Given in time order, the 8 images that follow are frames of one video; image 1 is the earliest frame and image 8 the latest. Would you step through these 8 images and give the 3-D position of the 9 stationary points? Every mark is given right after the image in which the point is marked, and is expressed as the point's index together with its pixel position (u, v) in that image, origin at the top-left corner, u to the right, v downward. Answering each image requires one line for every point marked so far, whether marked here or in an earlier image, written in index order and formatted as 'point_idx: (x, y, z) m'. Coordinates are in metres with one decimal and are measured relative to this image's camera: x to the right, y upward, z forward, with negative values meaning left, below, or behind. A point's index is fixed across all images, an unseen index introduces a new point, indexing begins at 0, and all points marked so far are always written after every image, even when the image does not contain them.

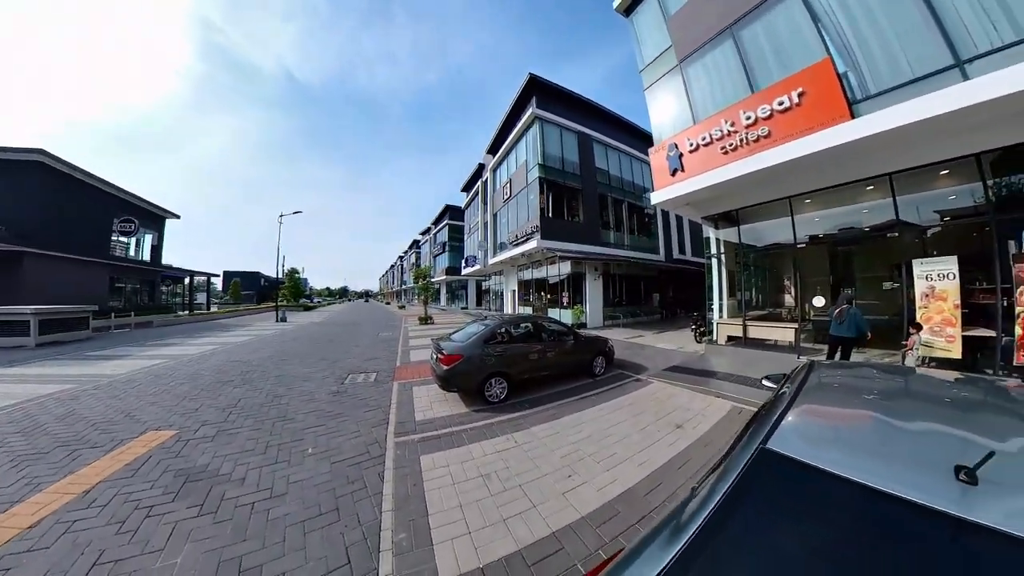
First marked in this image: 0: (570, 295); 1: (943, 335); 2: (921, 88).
0: (+2.2, -0.3, +14.5) m
1: (+7.0, -0.7, +5.5) m
2: (+5.9, +2.7, +4.8) m
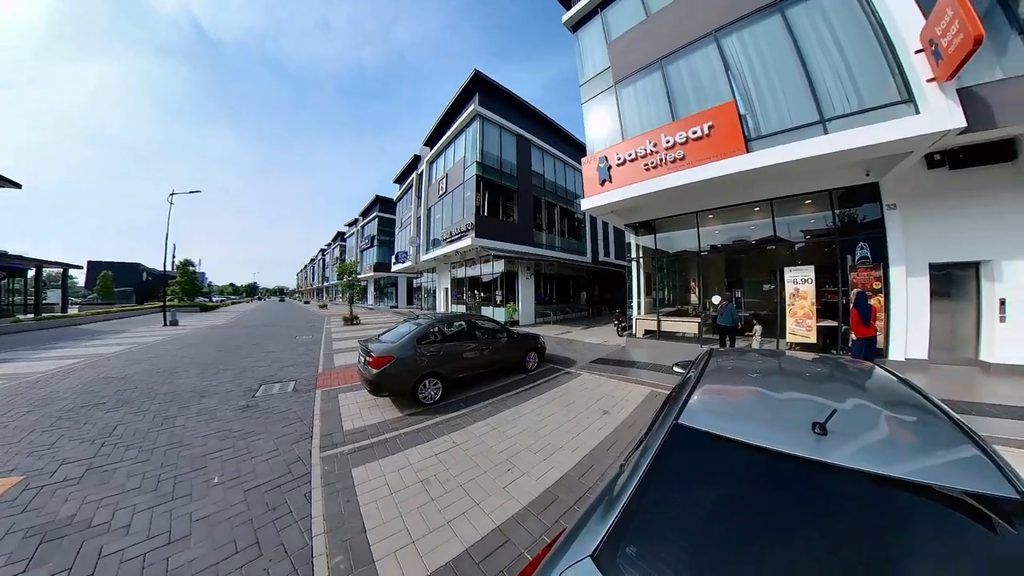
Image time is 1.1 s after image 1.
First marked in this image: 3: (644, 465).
0: (-0.6, -0.2, +14.6) m
1: (+5.8, -0.8, +6.8) m
2: (+4.9, +2.6, +5.9) m
3: (+0.5, -0.7, +1.4) m
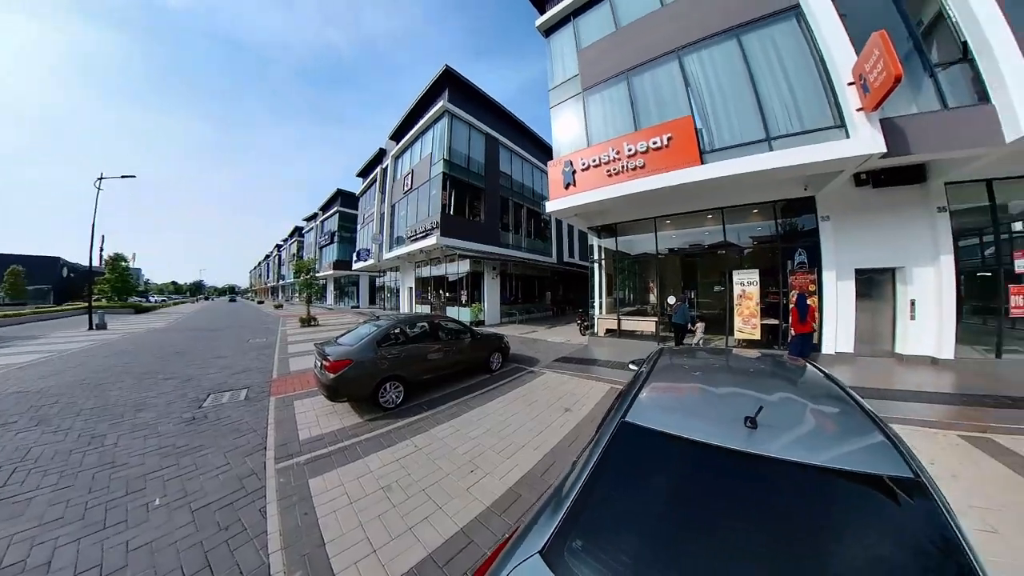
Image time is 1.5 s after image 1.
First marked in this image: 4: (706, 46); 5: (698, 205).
0: (-2.0, -0.2, +14.5) m
1: (+5.1, -0.8, +7.3) m
2: (+4.3, +2.6, +6.3) m
3: (+0.4, -0.8, +1.5) m
4: (+4.1, +4.9, +6.9) m
5: (+4.4, +2.0, +7.9) m
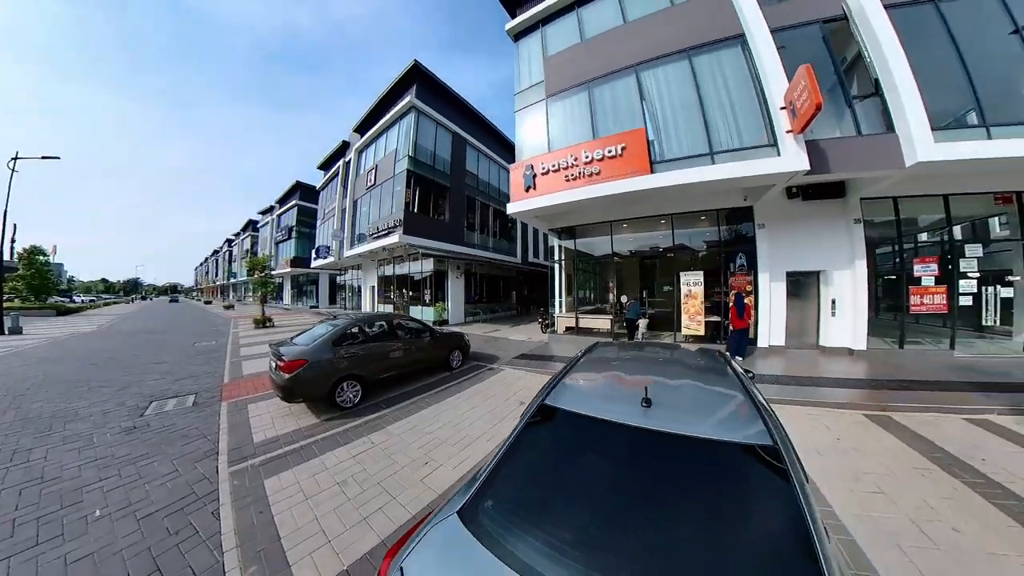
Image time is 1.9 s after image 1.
0: (-3.5, -0.2, +14.5) m
1: (+4.3, -0.8, +8.0) m
2: (+3.6, +2.6, +6.9) m
3: (+0.1, -0.8, +1.7) m
4: (+3.3, +4.9, +7.4) m
5: (+3.5, +2.0, +8.5) m
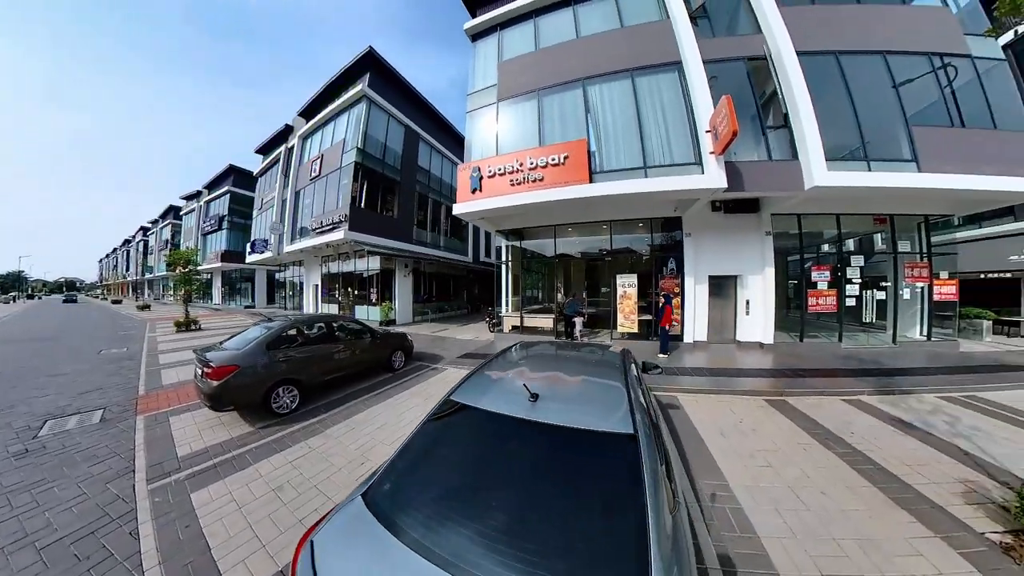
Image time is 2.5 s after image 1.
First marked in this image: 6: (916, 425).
0: (-5.5, -0.1, +14.1) m
1: (+3.0, -0.8, +8.6) m
2: (+2.4, +2.5, +7.4) m
3: (-0.4, -0.9, +1.9) m
4: (+2.1, +4.8, +7.9) m
5: (+2.1, +1.9, +9.0) m
6: (+4.7, -1.6, +3.9) m
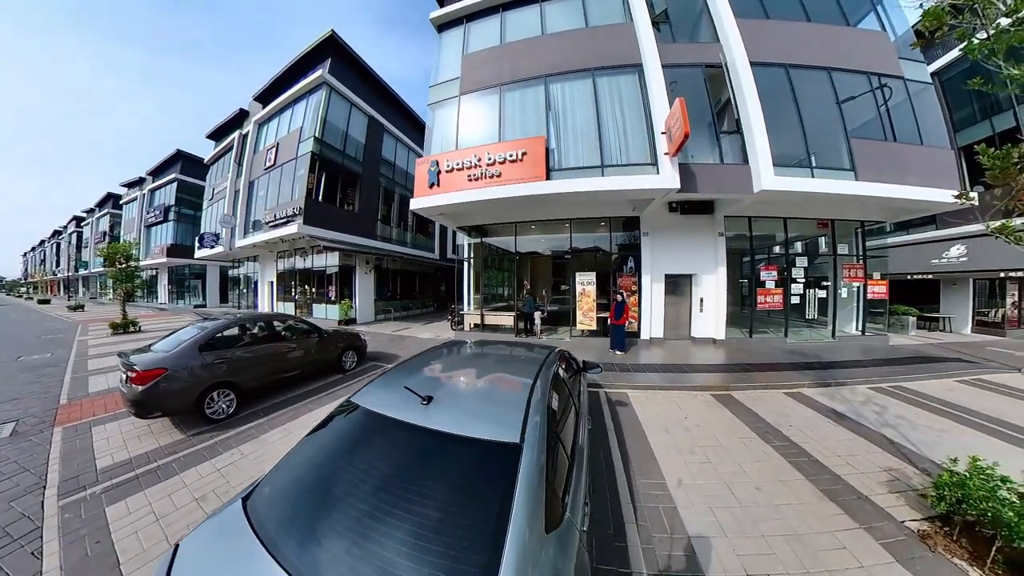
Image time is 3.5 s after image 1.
0: (-6.9, 0.0, +13.4) m
1: (+2.0, -0.8, +8.7) m
2: (+1.6, +2.6, +7.4) m
3: (-0.8, -0.8, +1.7) m
4: (+1.2, +4.9, +7.8) m
5: (+1.2, +2.0, +9.0) m
6: (+4.1, -1.6, +4.1) m
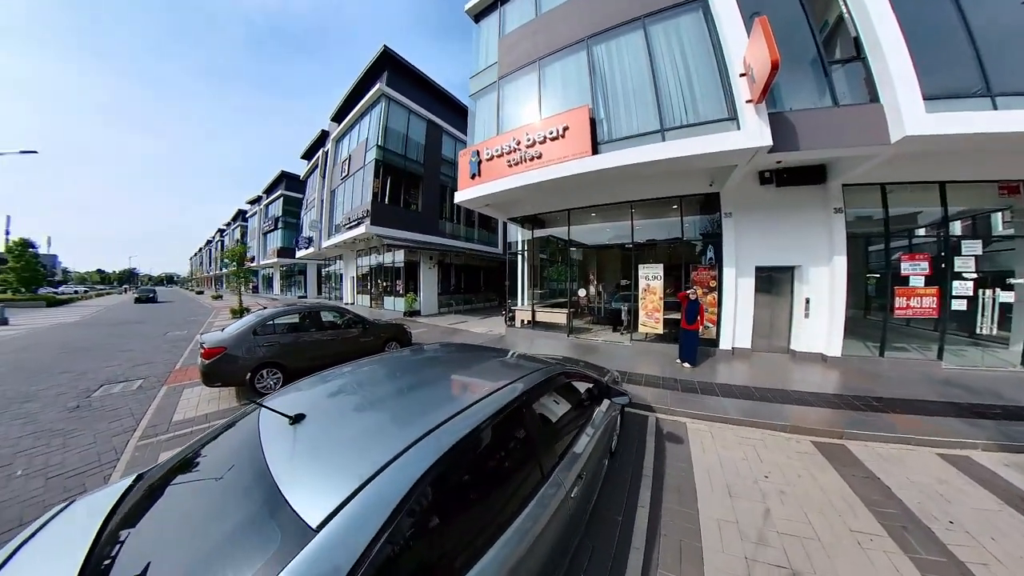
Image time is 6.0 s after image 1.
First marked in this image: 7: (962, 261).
0: (-4.5, +0.2, +14.0) m
1: (+3.1, -0.7, +7.4) m
2: (+2.5, +2.7, +6.2) m
3: (-1.1, -0.8, +1.2) m
4: (+2.2, +5.0, +6.7) m
5: (+2.4, +2.1, +7.9) m
6: (+4.2, -1.5, +2.5) m
7: (+8.2, +0.5, +6.1) m
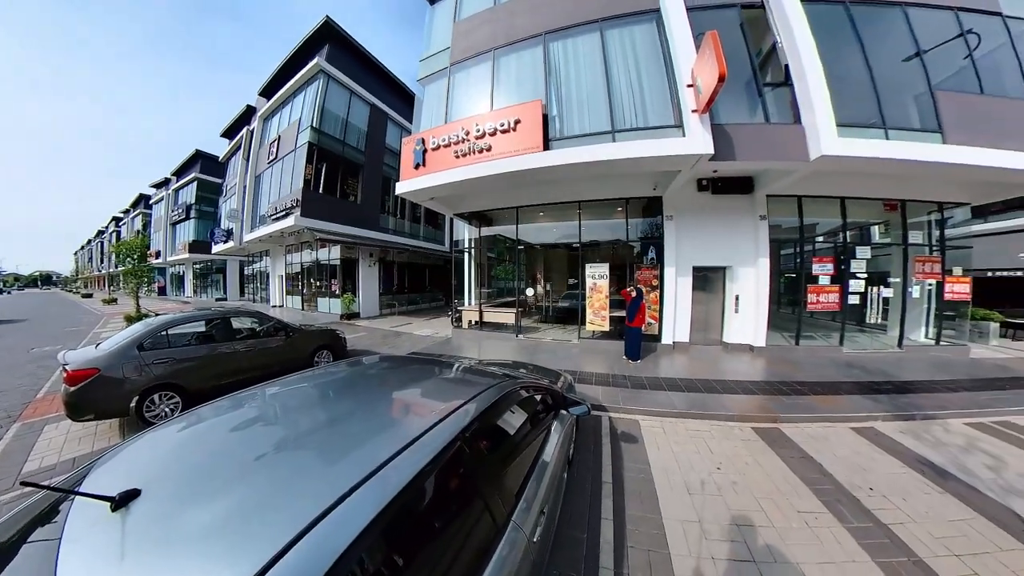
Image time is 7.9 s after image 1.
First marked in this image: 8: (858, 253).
0: (-6.5, +0.2, +12.9) m
1: (+2.0, -0.7, +7.5) m
2: (+1.5, +2.7, +6.2) m
3: (-1.3, -0.8, +0.8) m
4: (+1.2, +5.0, +6.6) m
5: (+1.2, +2.1, +7.9) m
6: (+3.8, -1.5, +2.9) m
7: (+7.2, +0.5, +7.1) m
8: (+7.3, +0.8, +7.1) m
